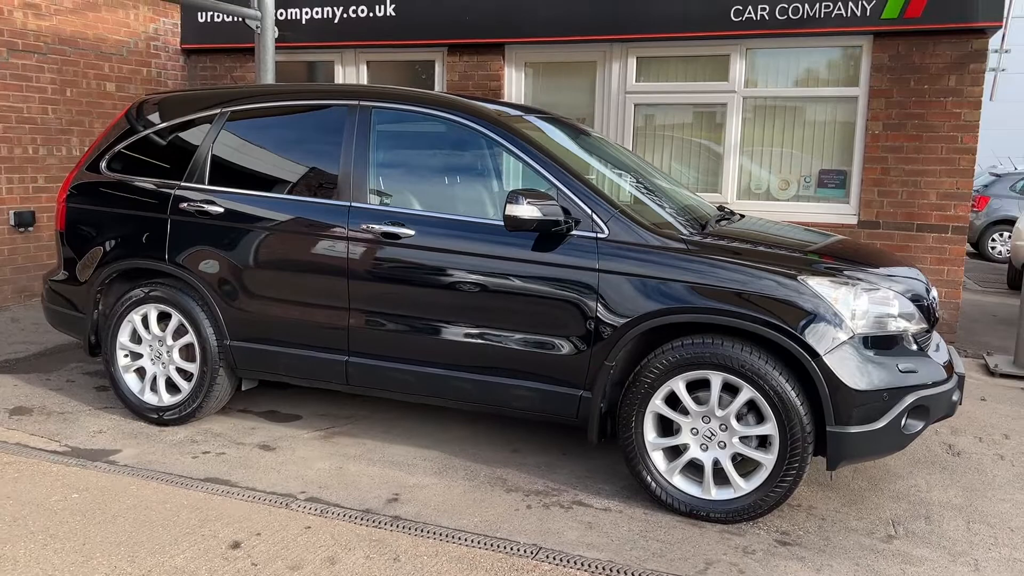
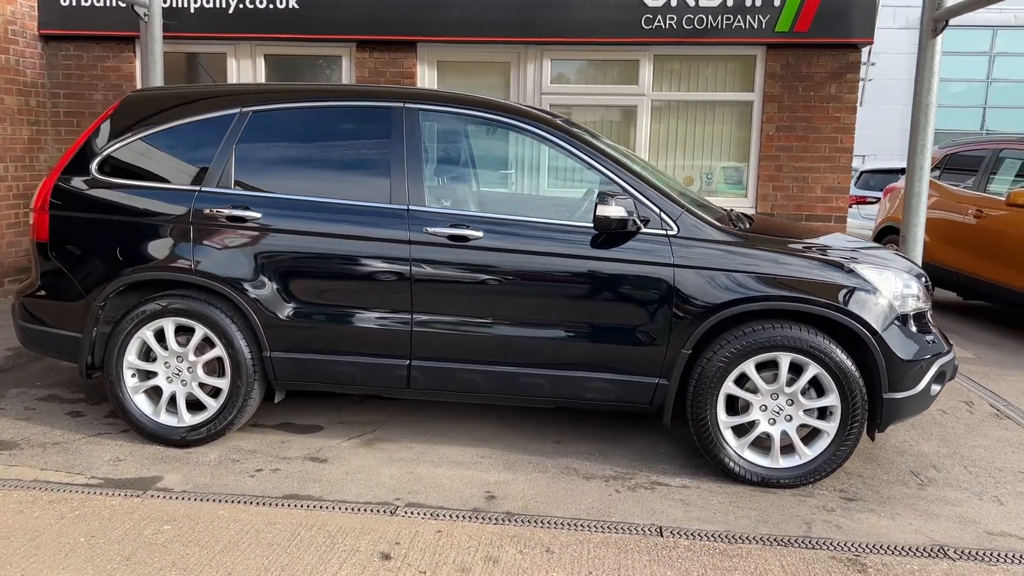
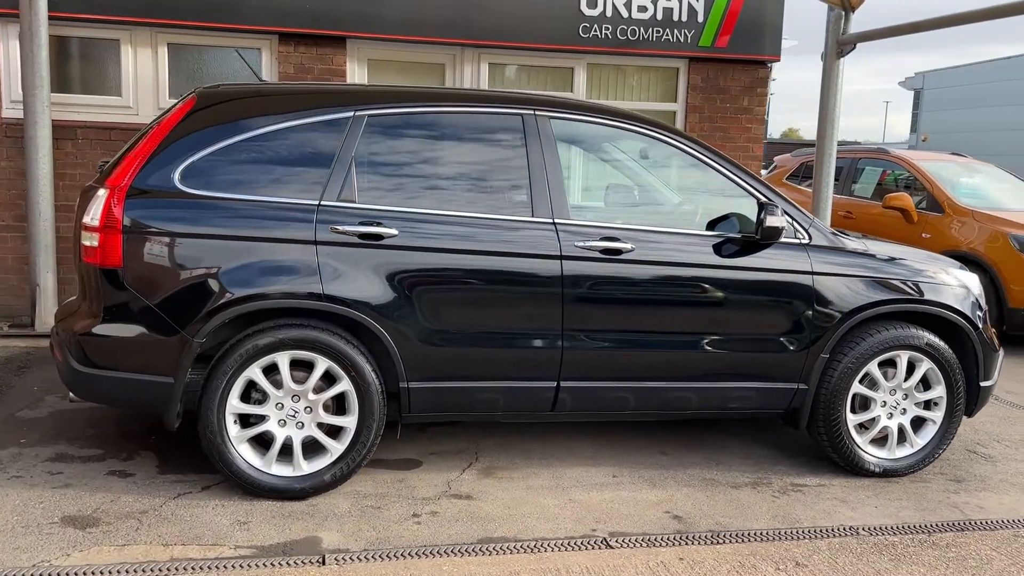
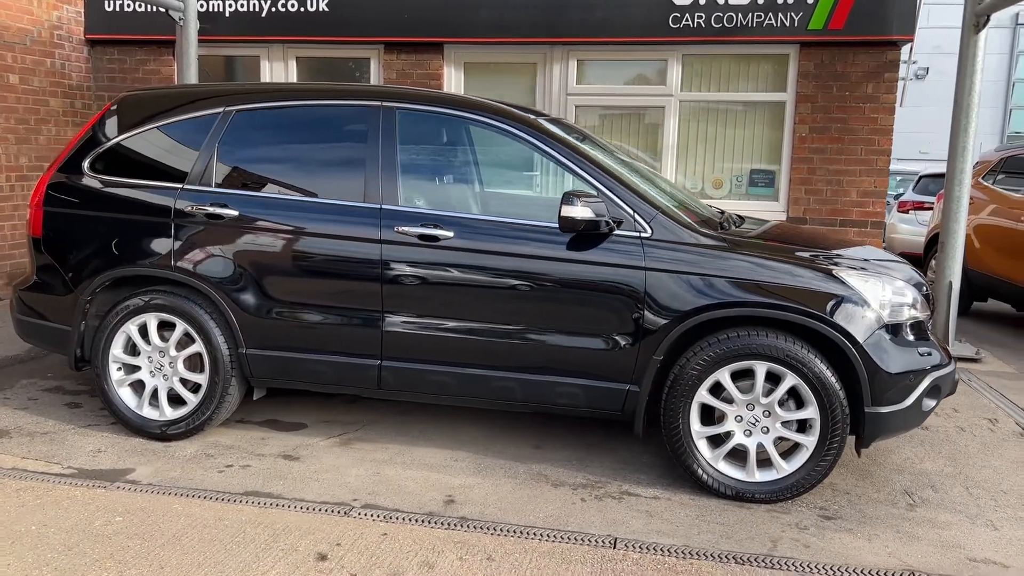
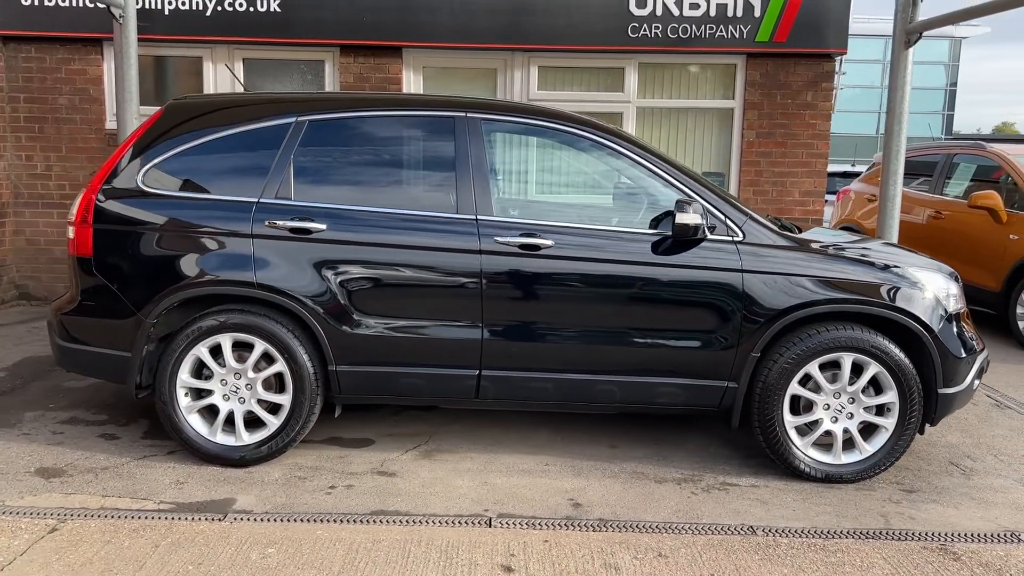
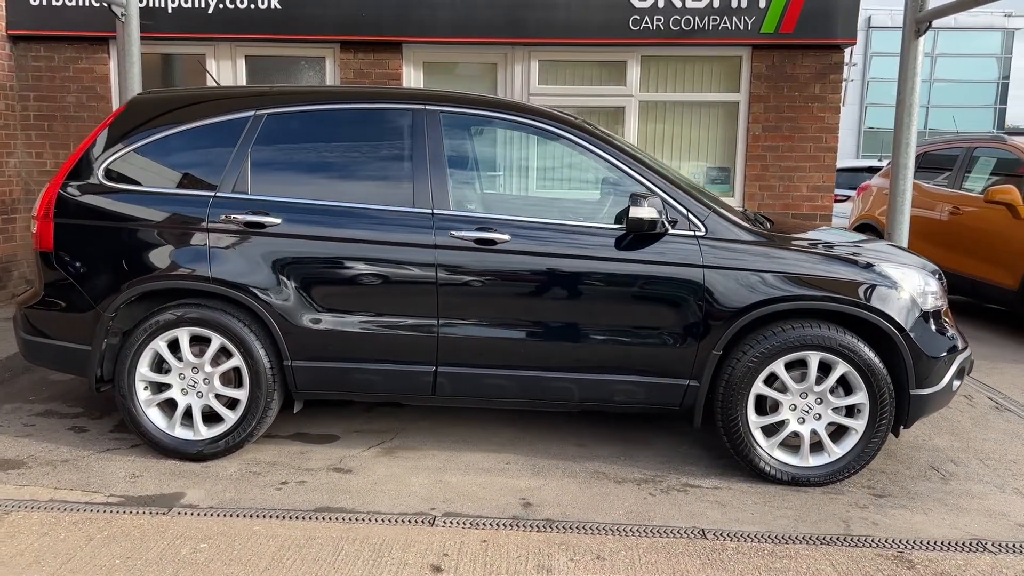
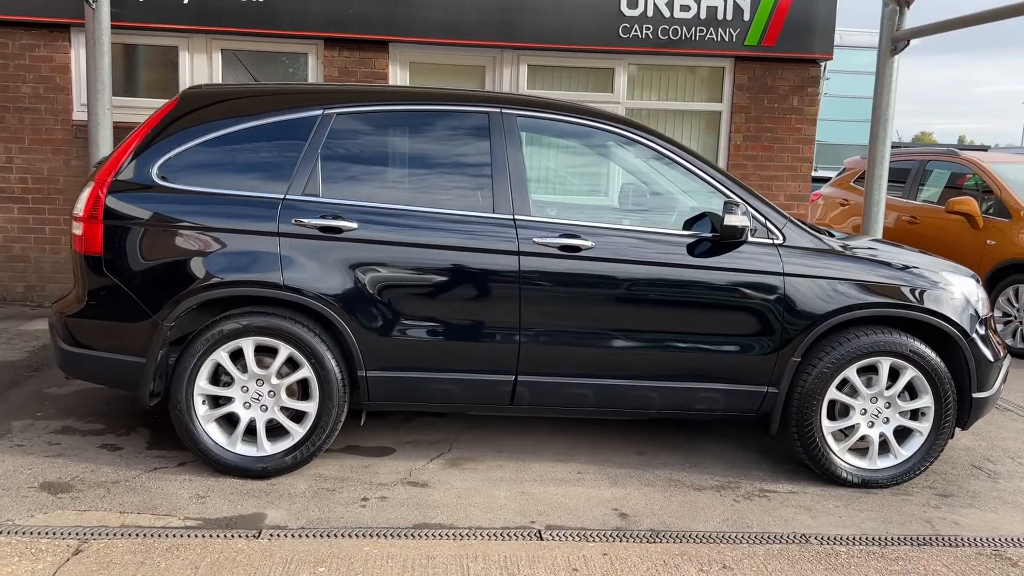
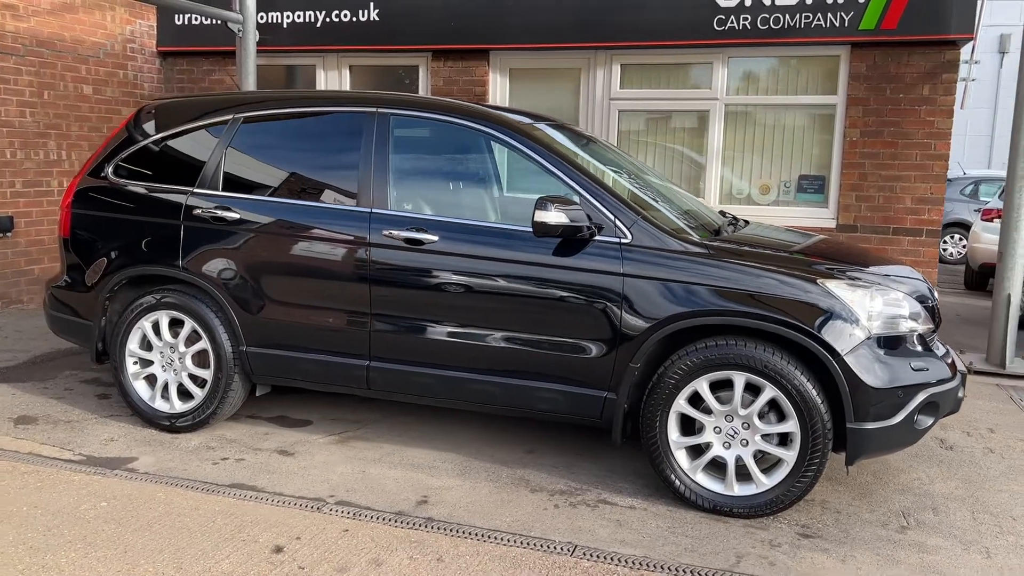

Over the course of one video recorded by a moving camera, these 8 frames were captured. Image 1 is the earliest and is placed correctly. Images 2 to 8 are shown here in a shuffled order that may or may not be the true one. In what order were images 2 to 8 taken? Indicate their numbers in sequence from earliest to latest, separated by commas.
8, 4, 2, 6, 5, 7, 3
